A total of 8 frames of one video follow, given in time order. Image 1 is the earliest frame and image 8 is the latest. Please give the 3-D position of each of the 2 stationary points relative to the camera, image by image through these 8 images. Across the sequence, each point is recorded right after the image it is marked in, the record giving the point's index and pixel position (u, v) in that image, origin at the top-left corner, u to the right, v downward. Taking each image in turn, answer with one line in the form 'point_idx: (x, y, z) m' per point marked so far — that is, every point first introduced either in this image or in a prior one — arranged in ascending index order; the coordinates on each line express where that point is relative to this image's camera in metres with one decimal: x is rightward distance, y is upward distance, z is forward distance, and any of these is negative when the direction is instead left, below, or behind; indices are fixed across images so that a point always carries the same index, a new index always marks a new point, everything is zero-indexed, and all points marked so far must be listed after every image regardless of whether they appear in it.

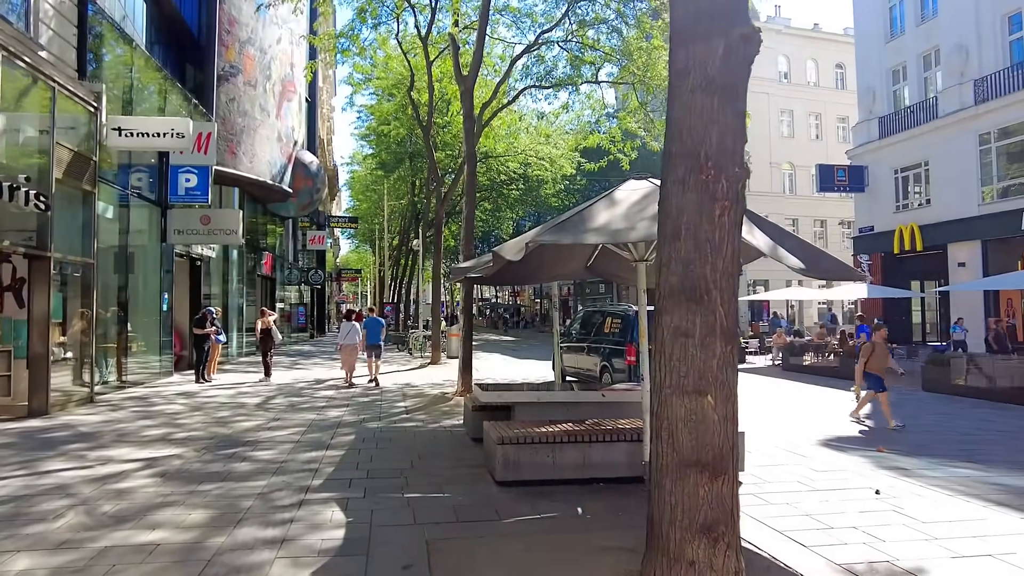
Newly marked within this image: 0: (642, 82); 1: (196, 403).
0: (+3.8, +6.1, +19.5) m
1: (-5.5, -2.0, +11.4) m
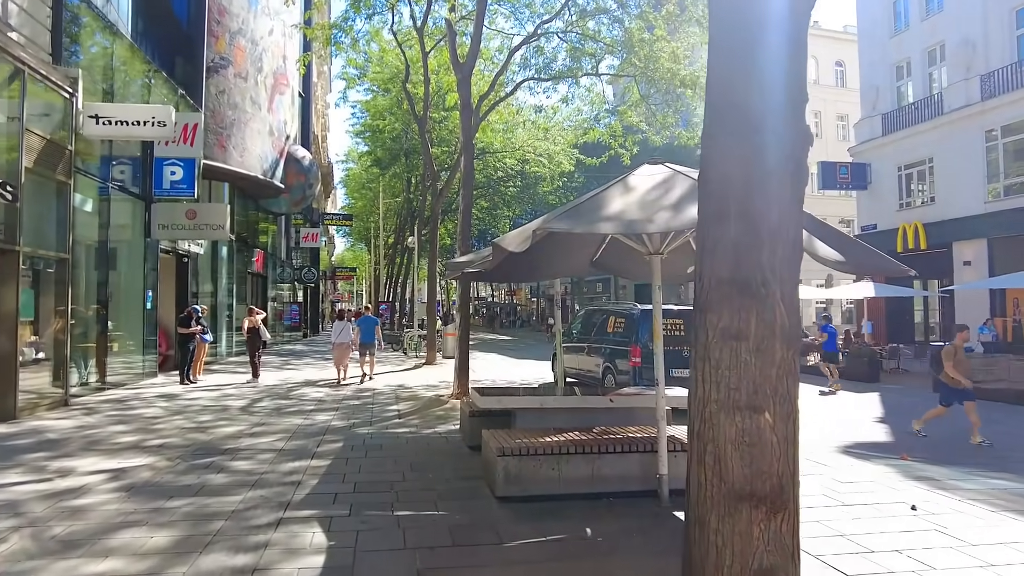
0: (+3.8, +6.1, +18.9) m
1: (-5.5, -1.9, +10.8) m
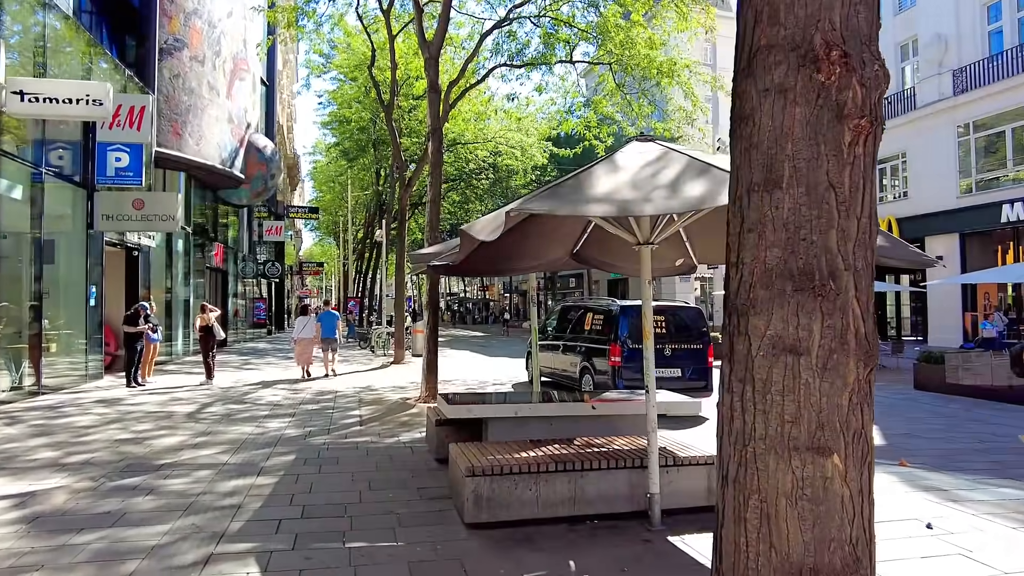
0: (+3.0, +6.3, +18.3) m
1: (-5.9, -1.9, +9.8) m
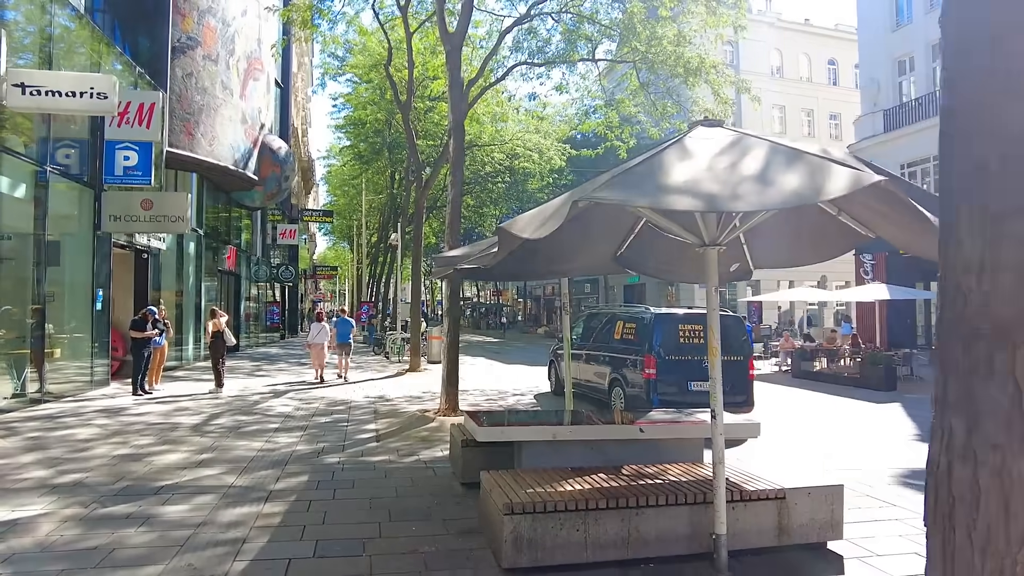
0: (+3.5, +6.1, +17.6) m
1: (-5.6, -1.9, +9.2) m
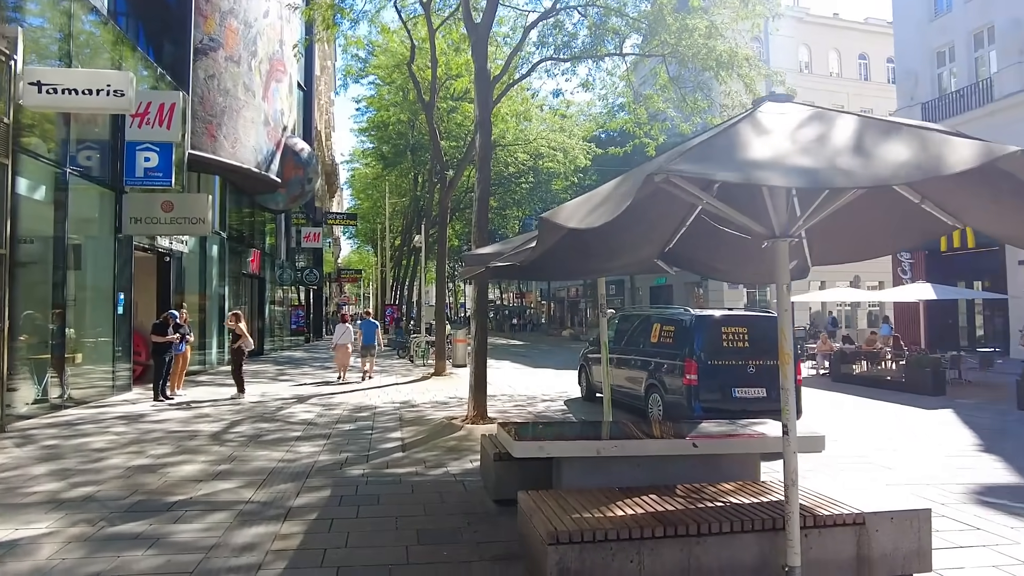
0: (+4.2, +6.1, +17.0) m
1: (-5.1, -2.0, +8.9) m
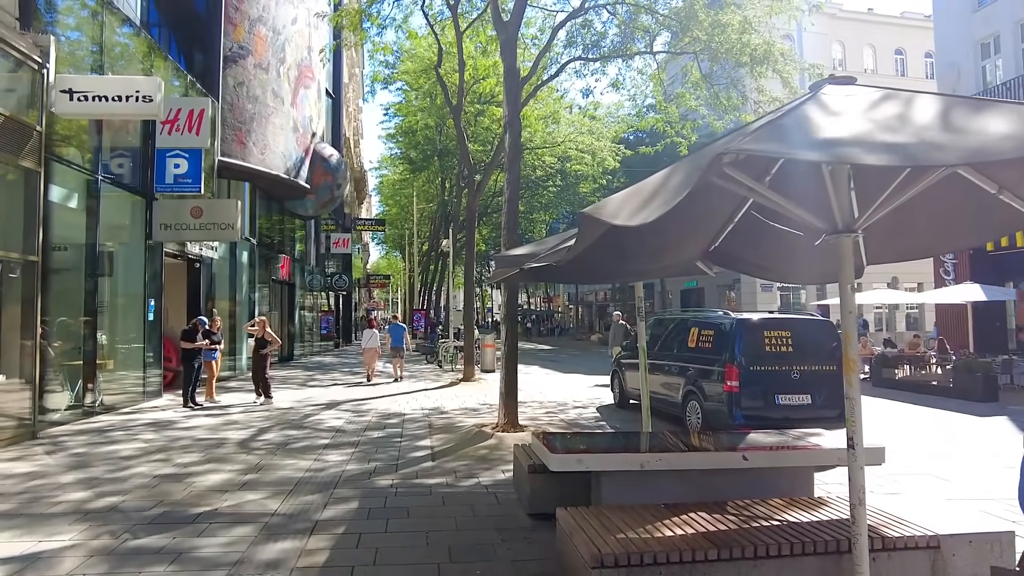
0: (+4.9, +6.0, +16.6) m
1: (-4.7, -2.1, +8.8) m
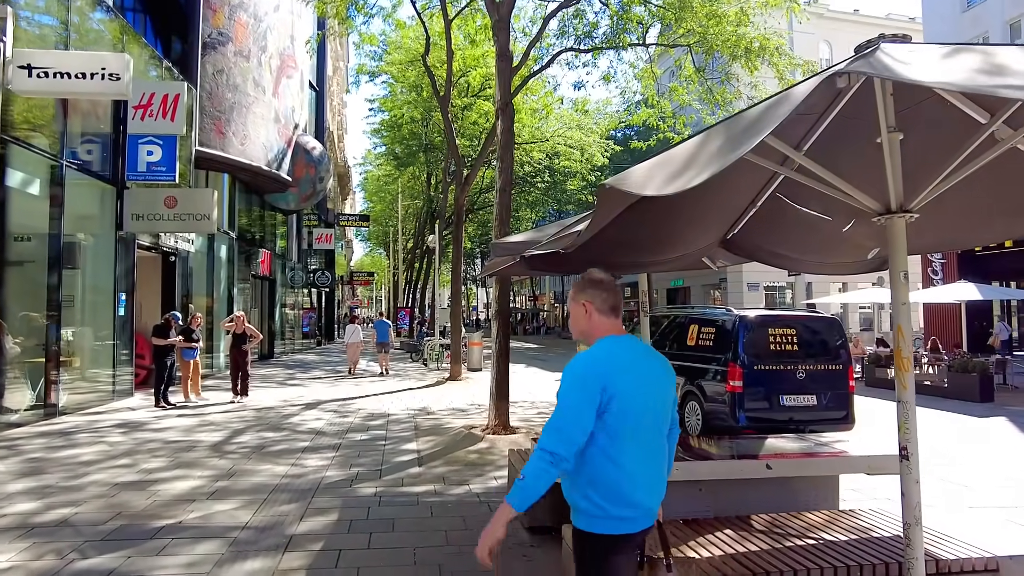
0: (+4.7, +6.1, +16.2) m
1: (-4.8, -2.0, +8.3) m
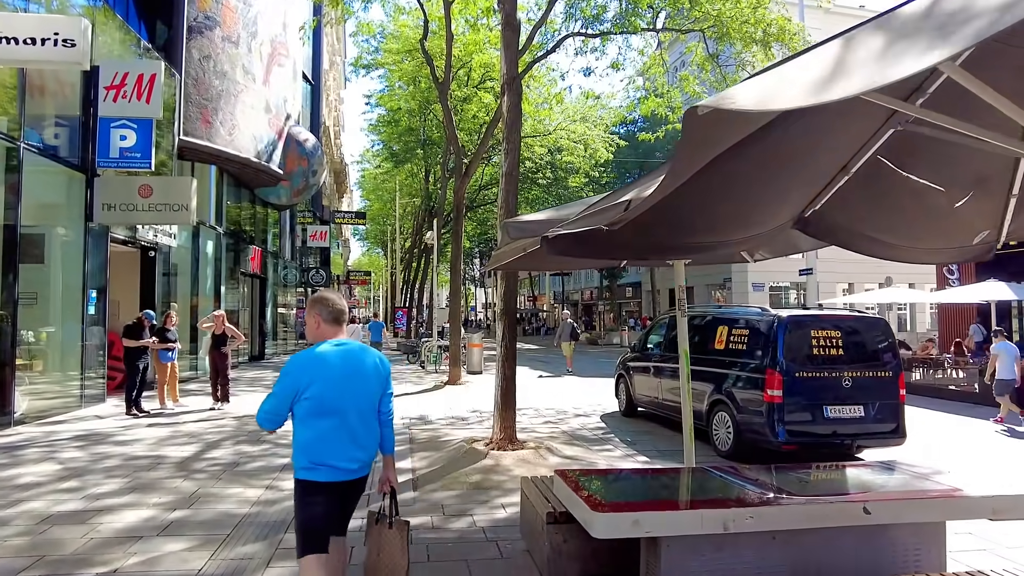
0: (+4.8, +6.1, +15.2) m
1: (-4.7, -1.9, +7.2) m
